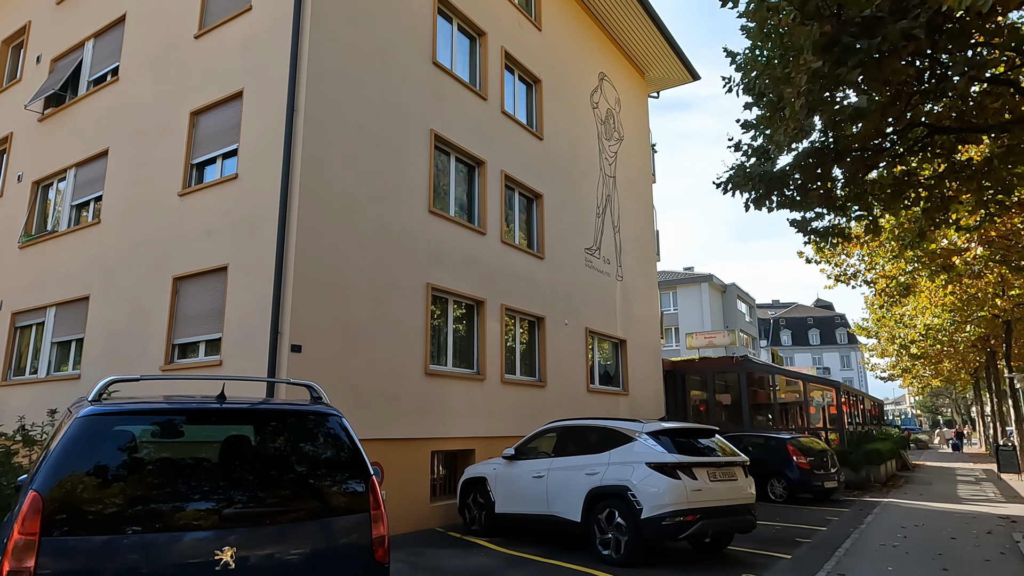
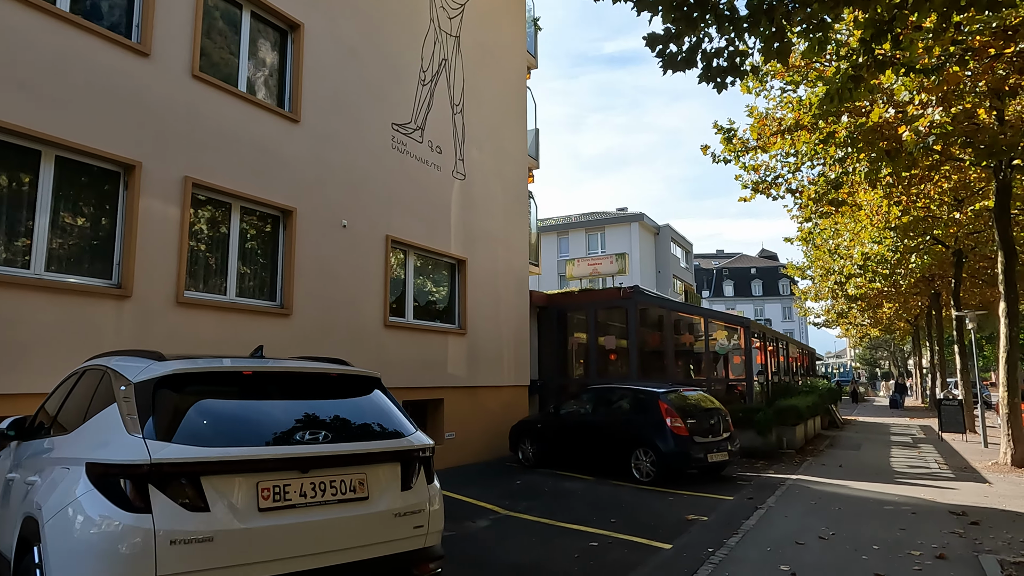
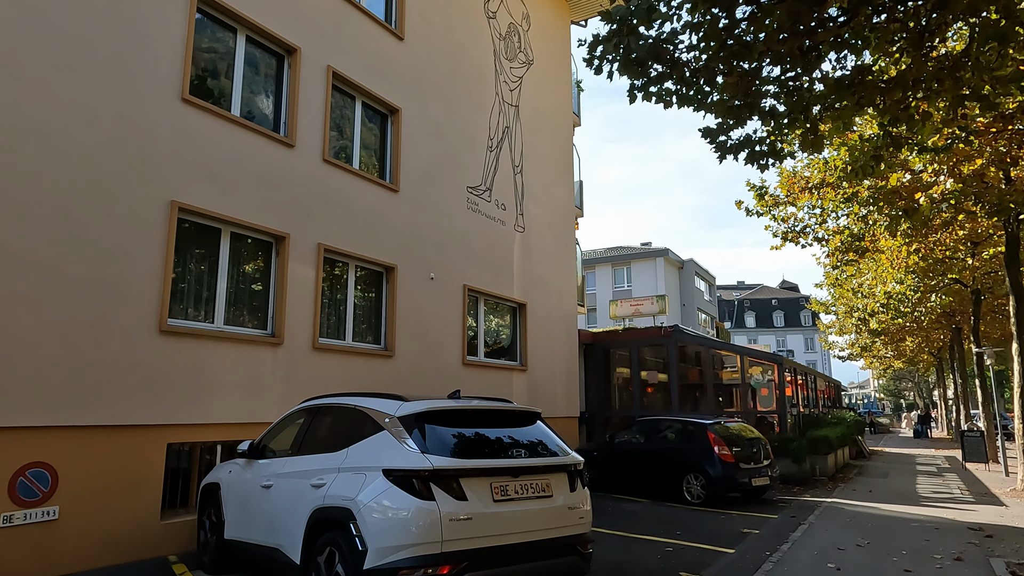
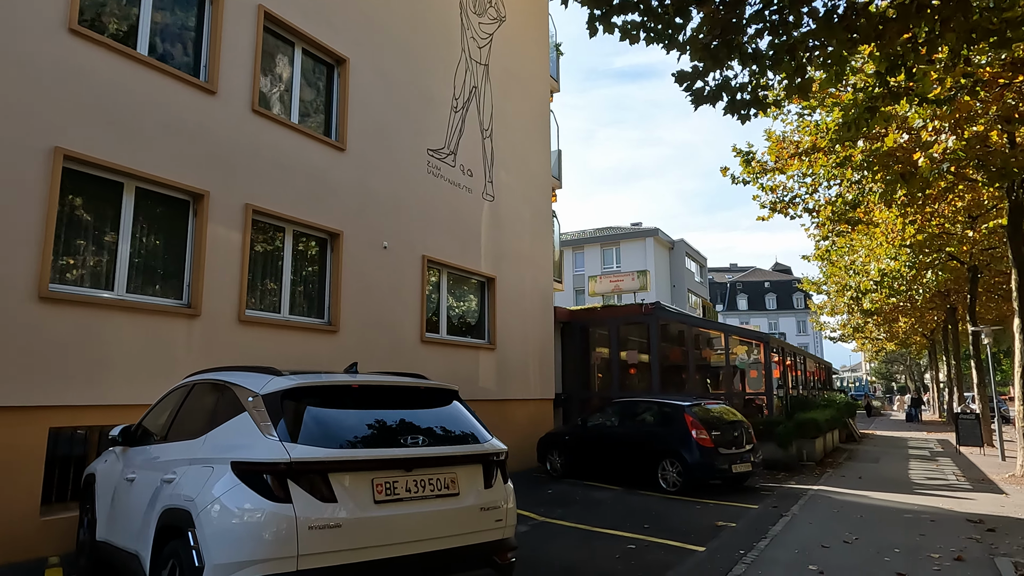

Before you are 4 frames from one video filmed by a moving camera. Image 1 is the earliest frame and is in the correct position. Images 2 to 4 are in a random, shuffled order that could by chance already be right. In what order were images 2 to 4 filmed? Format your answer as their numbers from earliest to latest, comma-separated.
3, 4, 2
